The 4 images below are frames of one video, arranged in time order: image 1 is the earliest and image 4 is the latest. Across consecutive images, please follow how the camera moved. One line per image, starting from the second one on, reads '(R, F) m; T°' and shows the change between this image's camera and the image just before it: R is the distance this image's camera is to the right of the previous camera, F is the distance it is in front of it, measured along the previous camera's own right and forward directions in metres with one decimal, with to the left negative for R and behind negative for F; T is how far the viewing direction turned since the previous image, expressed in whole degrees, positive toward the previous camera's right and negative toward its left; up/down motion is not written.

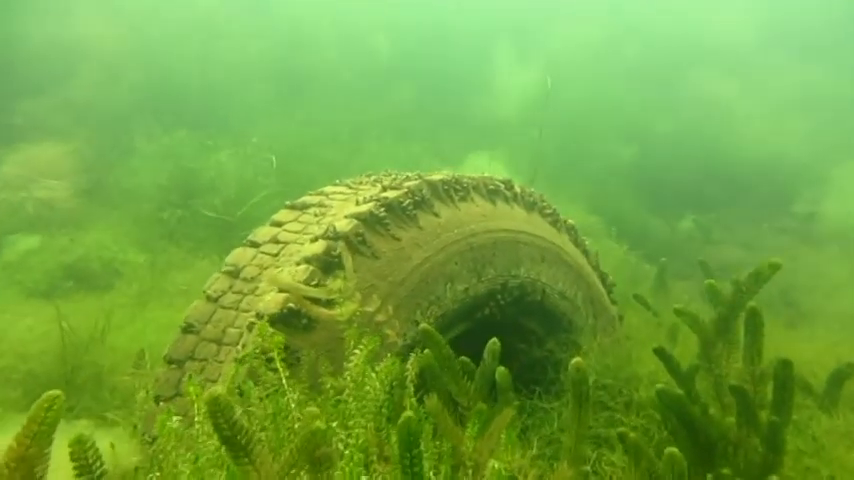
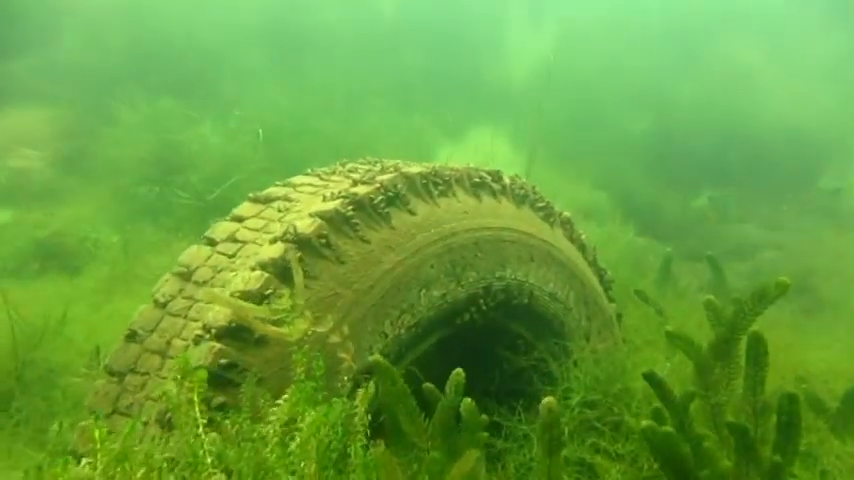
(+0.2, +0.4) m; -1°
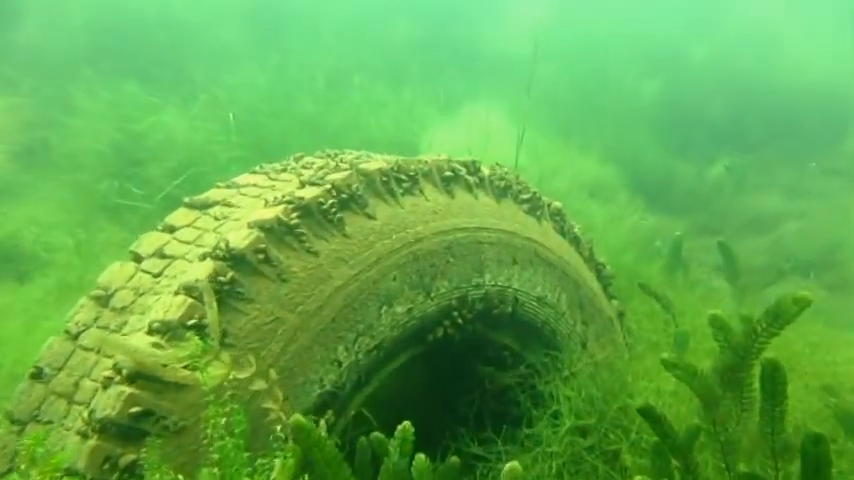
(+0.3, +0.6) m; -1°
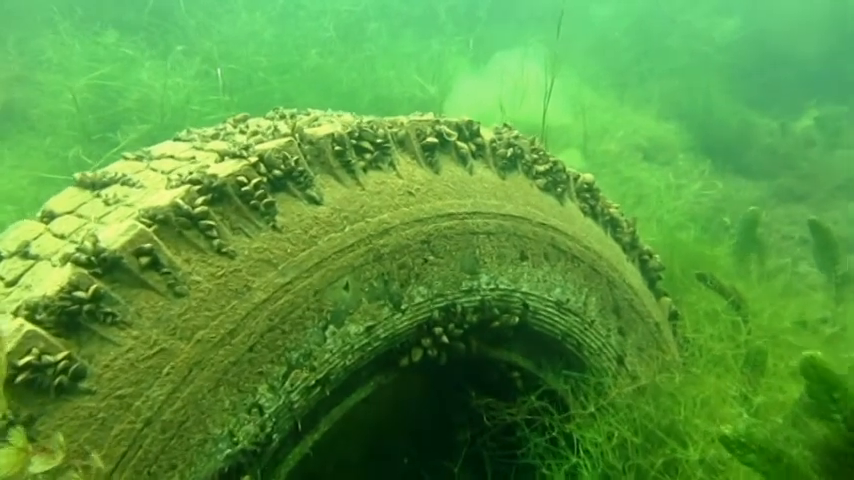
(+0.3, +1.0) m; -5°
